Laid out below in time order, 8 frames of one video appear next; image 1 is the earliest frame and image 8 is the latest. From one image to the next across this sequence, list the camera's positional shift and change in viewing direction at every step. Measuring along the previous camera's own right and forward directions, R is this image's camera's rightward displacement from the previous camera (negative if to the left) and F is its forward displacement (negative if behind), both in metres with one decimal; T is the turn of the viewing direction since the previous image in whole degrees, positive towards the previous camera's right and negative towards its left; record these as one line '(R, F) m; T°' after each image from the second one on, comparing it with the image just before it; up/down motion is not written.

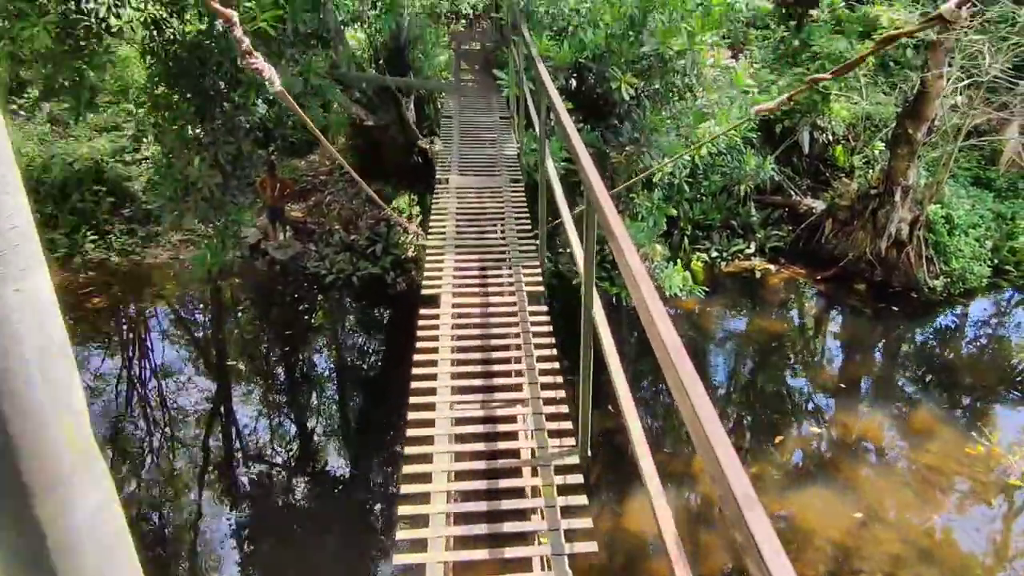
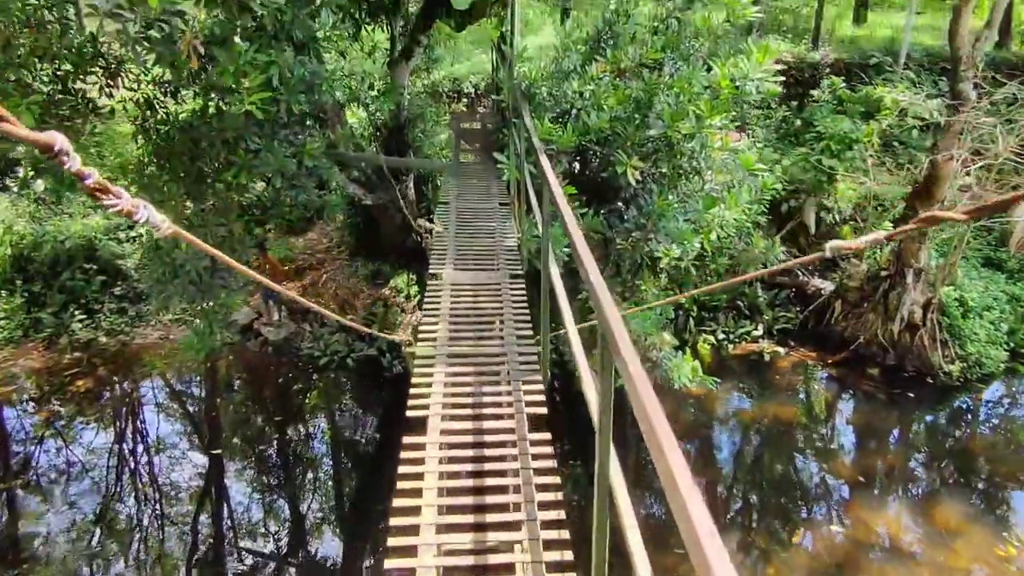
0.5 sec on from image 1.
(0.0, +0.2) m; 0°
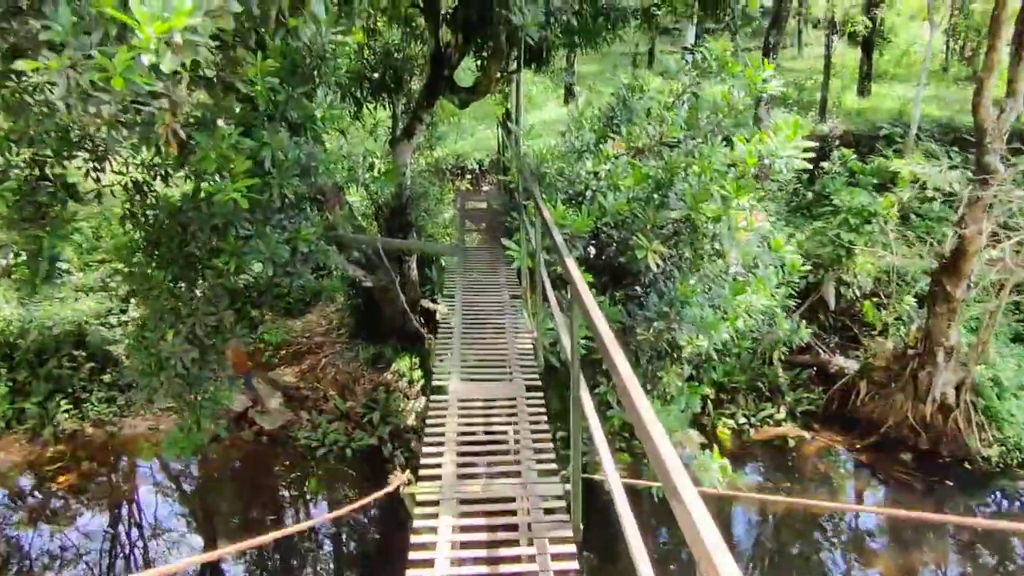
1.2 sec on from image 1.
(0.0, +0.3) m; 0°
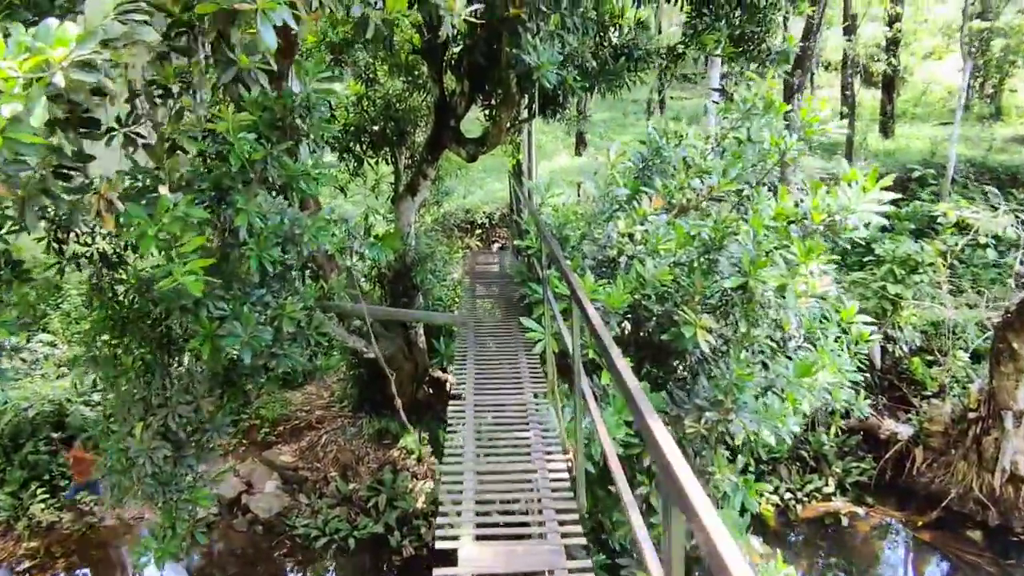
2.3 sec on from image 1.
(0.0, +0.5) m; -1°
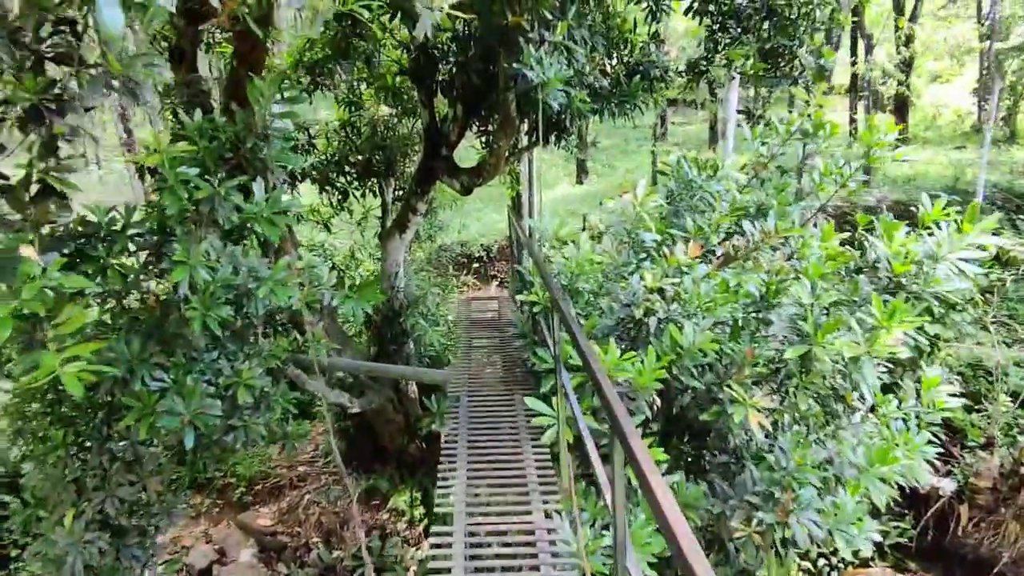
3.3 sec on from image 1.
(0.0, +0.5) m; 0°
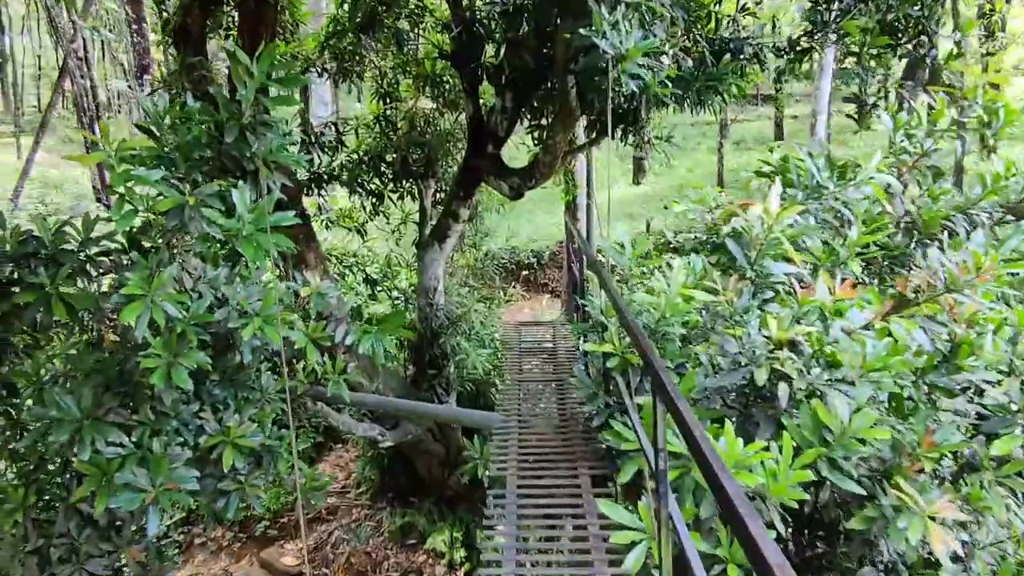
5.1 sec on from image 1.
(0.0, +0.6) m; -3°
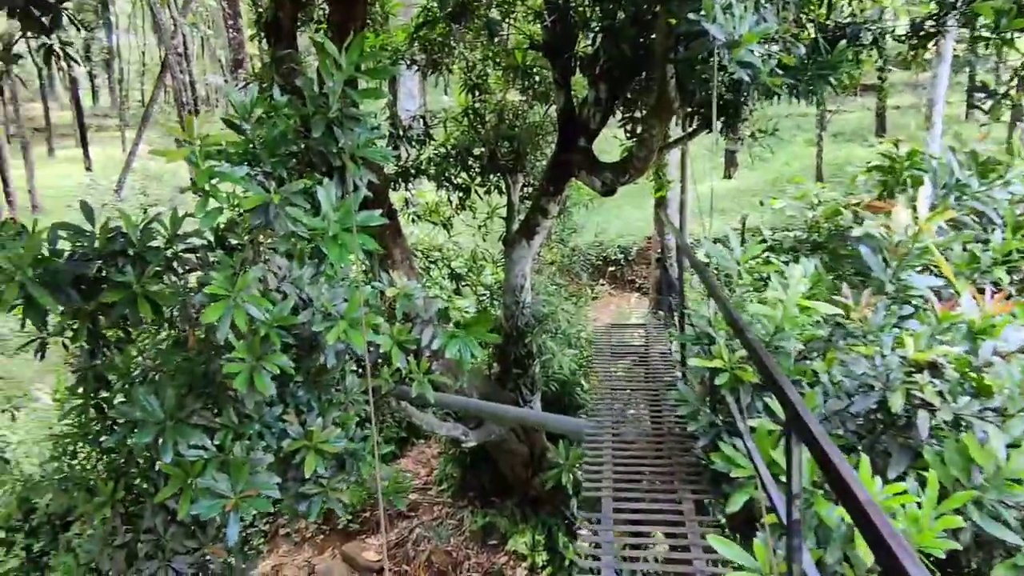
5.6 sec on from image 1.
(0.0, +0.1) m; -6°
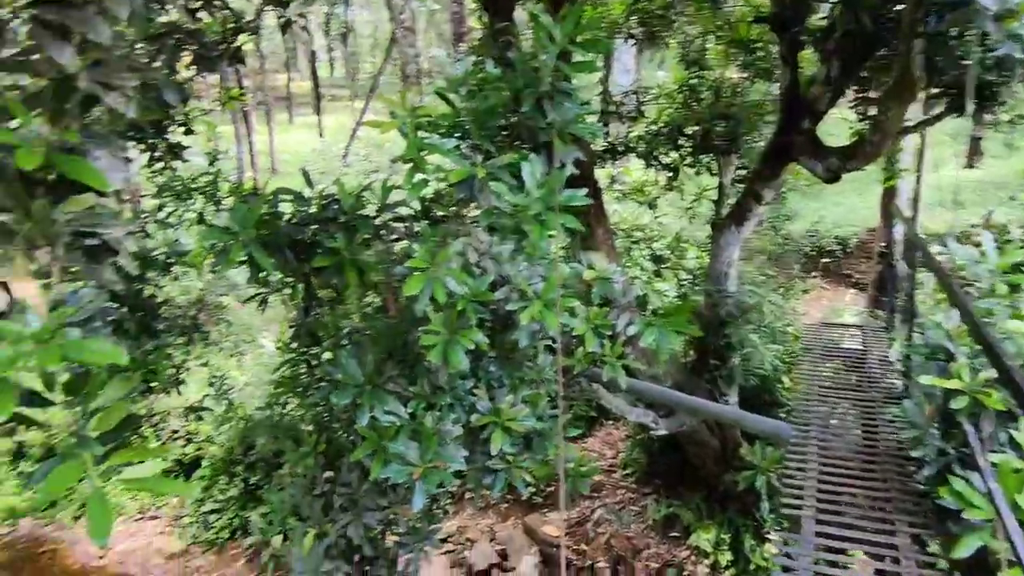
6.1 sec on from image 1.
(0.0, +0.1) m; -13°
